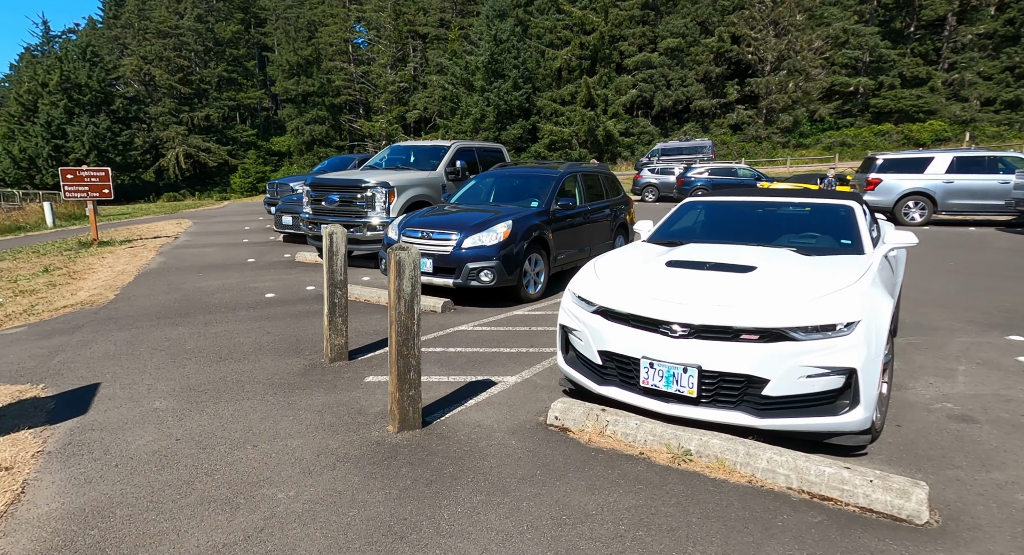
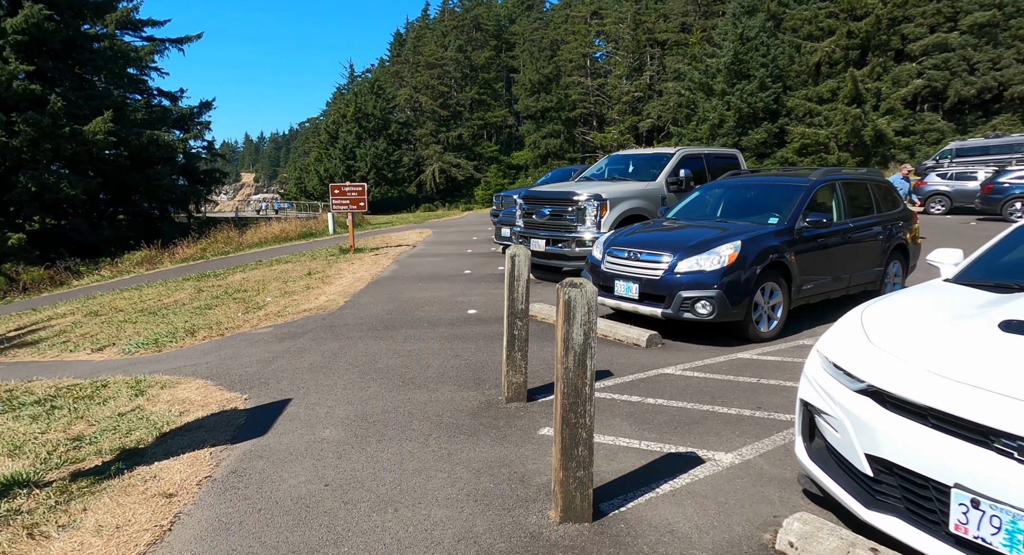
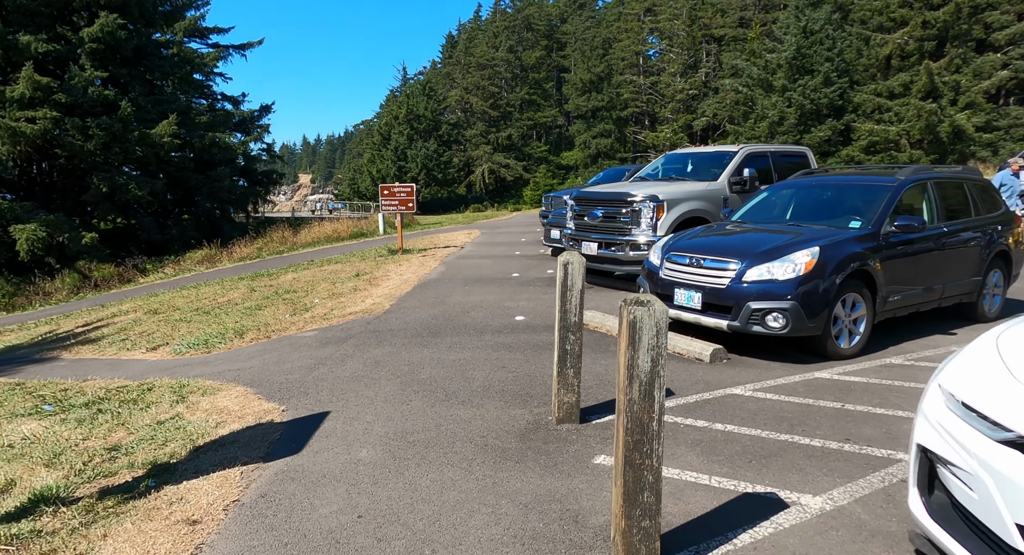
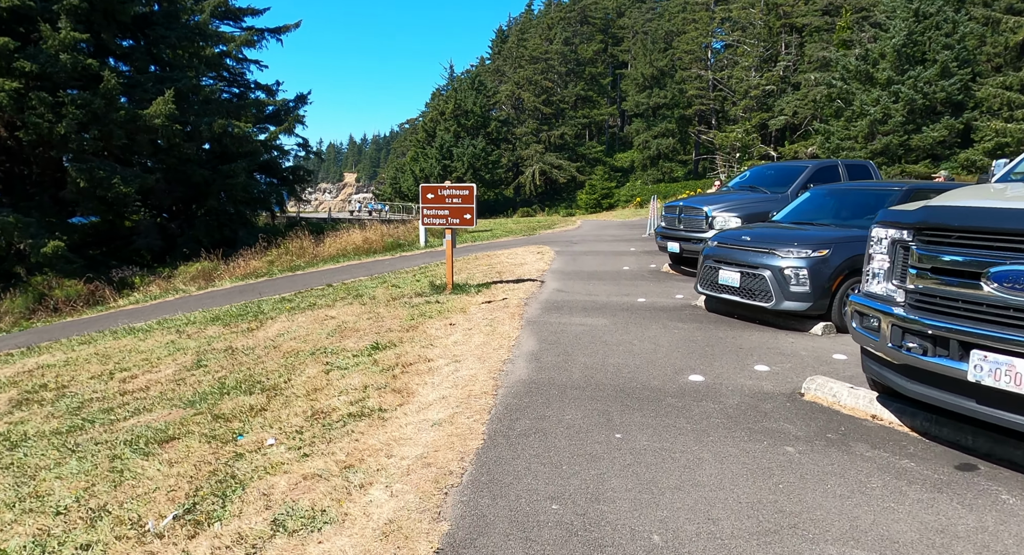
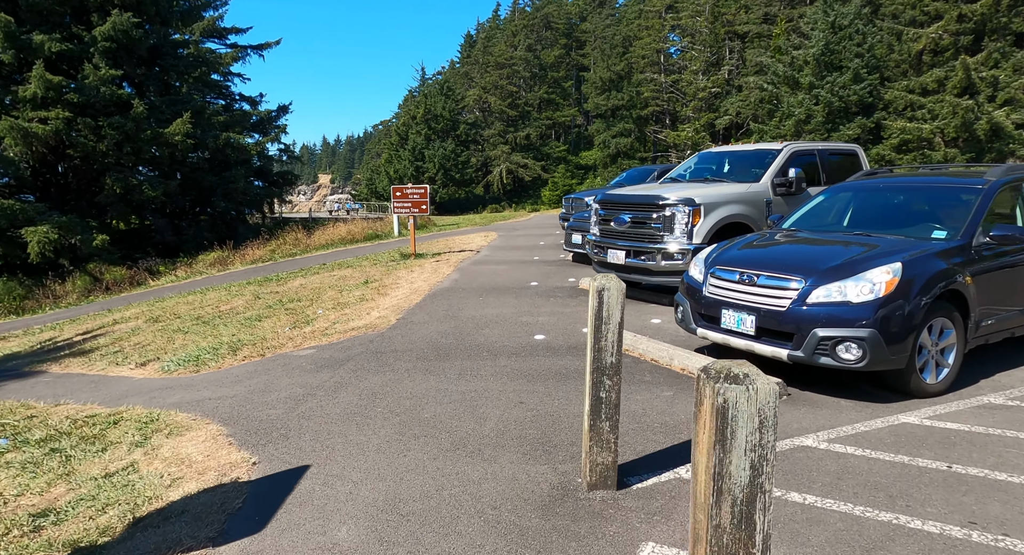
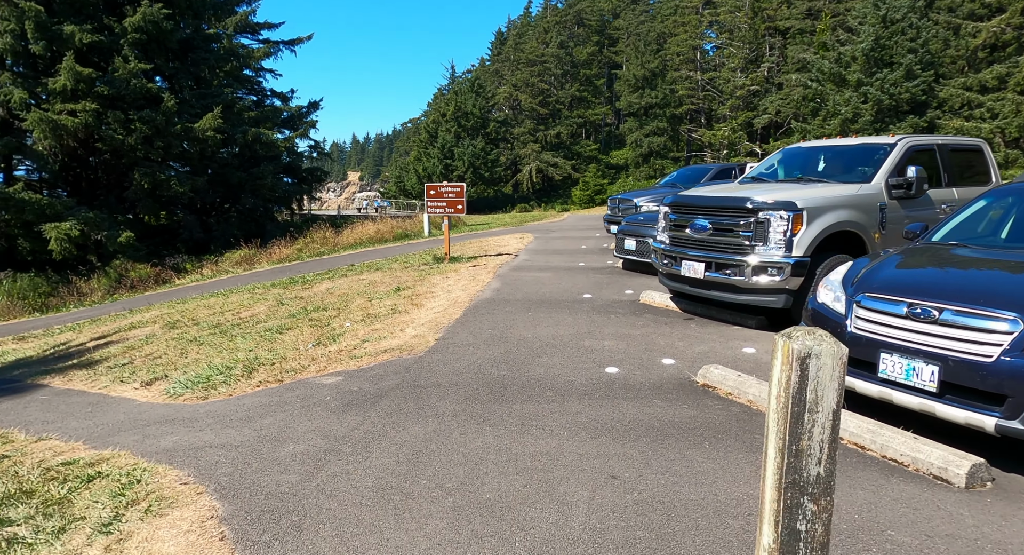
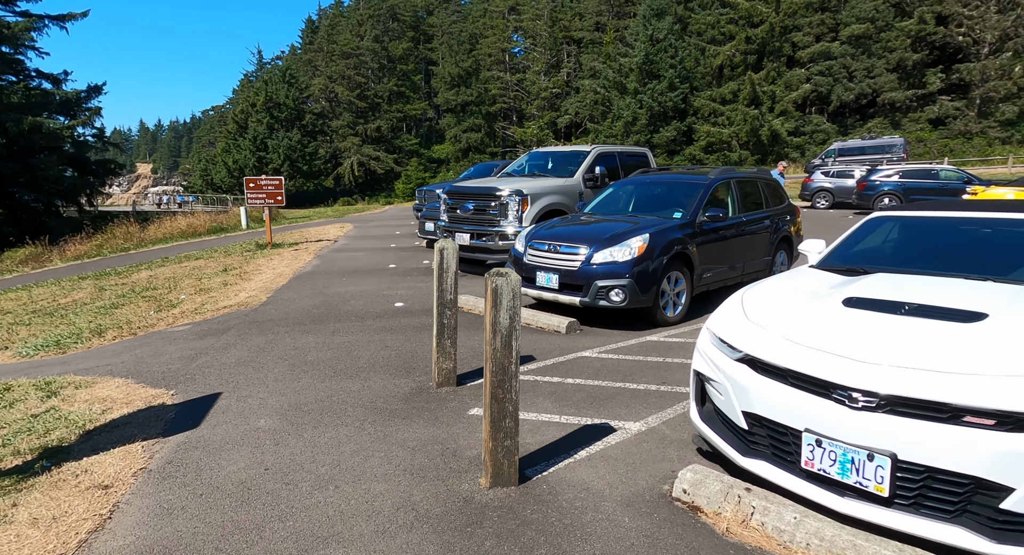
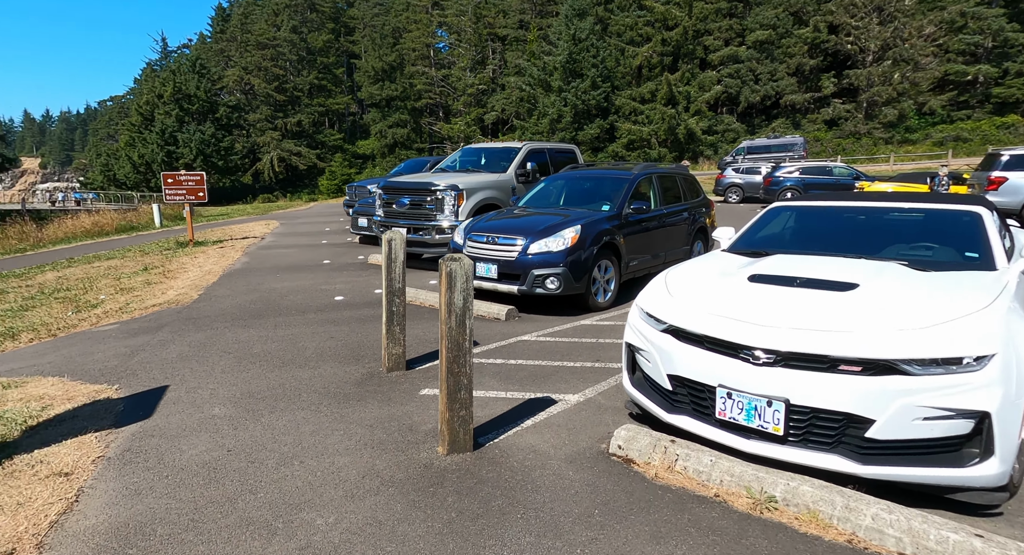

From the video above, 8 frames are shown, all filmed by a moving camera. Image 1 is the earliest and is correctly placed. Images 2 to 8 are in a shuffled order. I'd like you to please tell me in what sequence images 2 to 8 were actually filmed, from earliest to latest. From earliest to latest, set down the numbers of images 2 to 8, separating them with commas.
8, 7, 2, 3, 5, 6, 4
